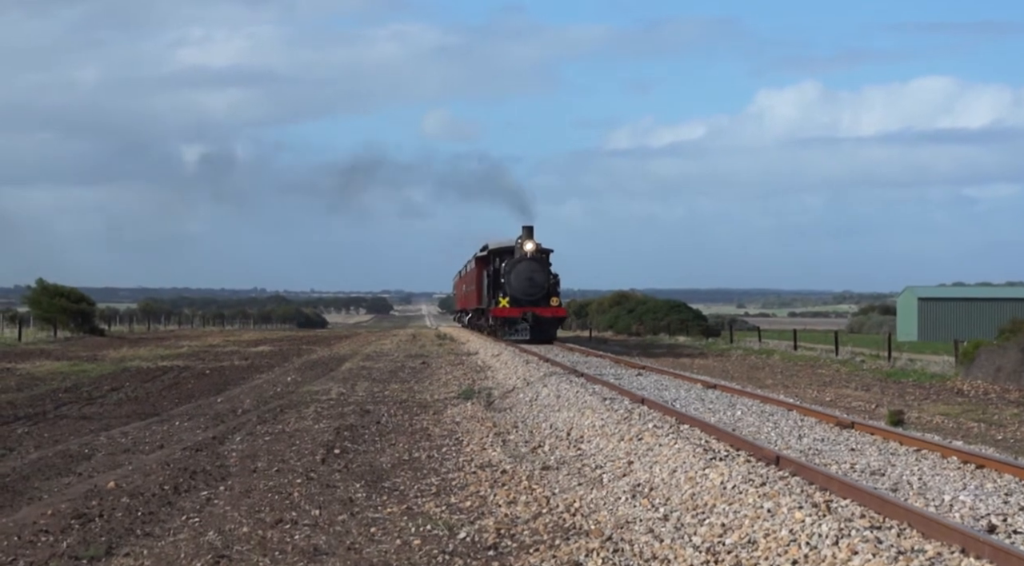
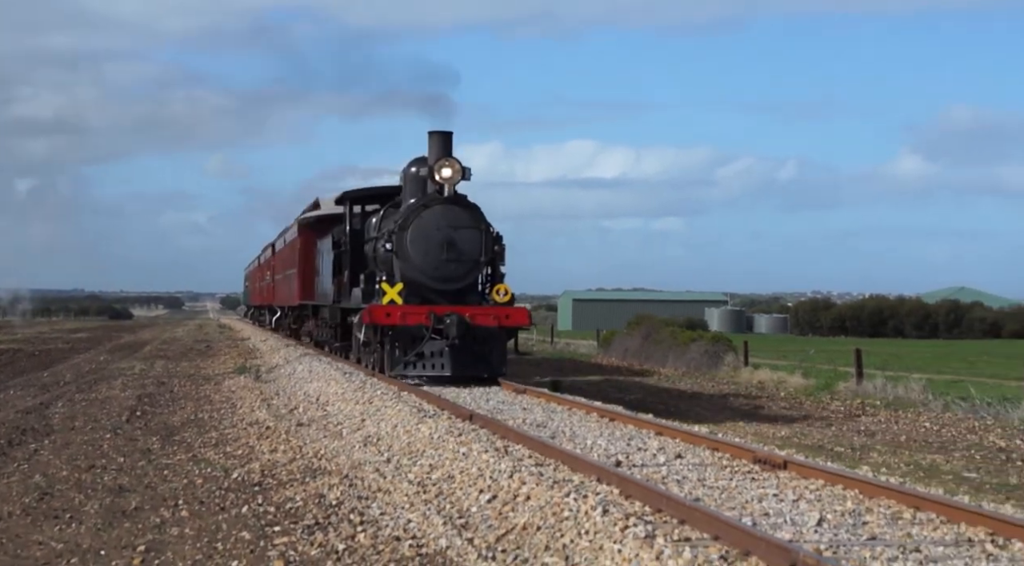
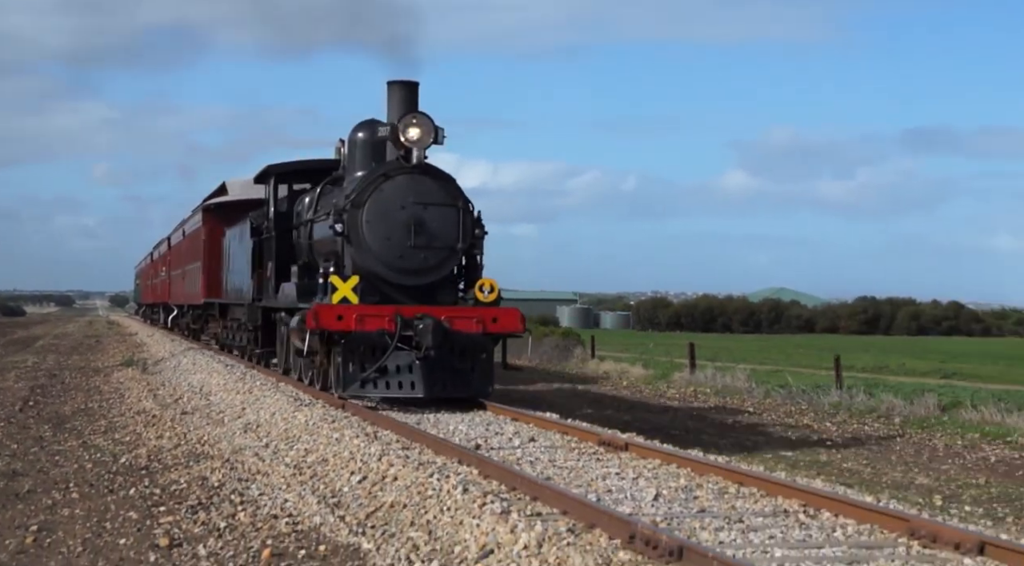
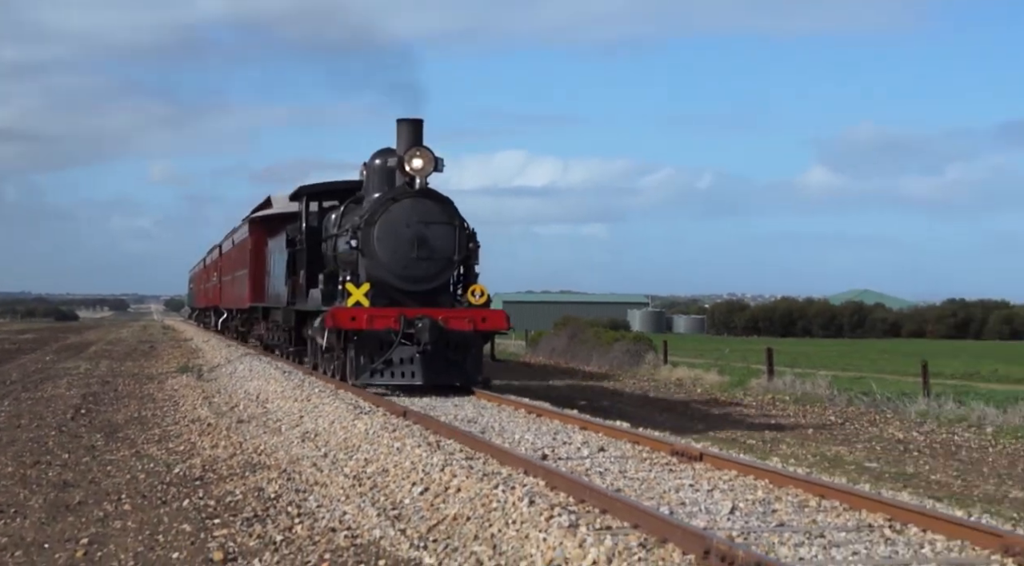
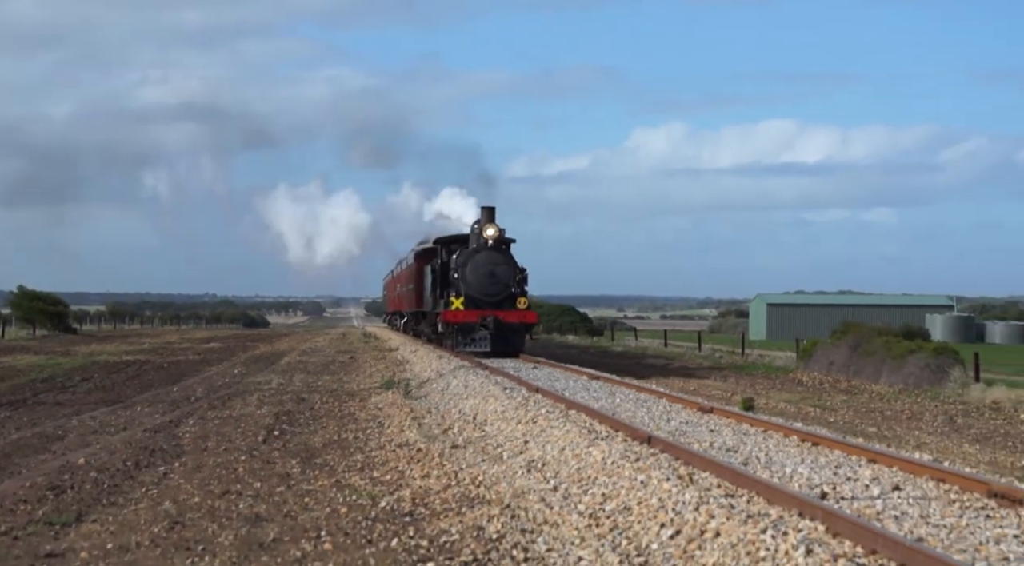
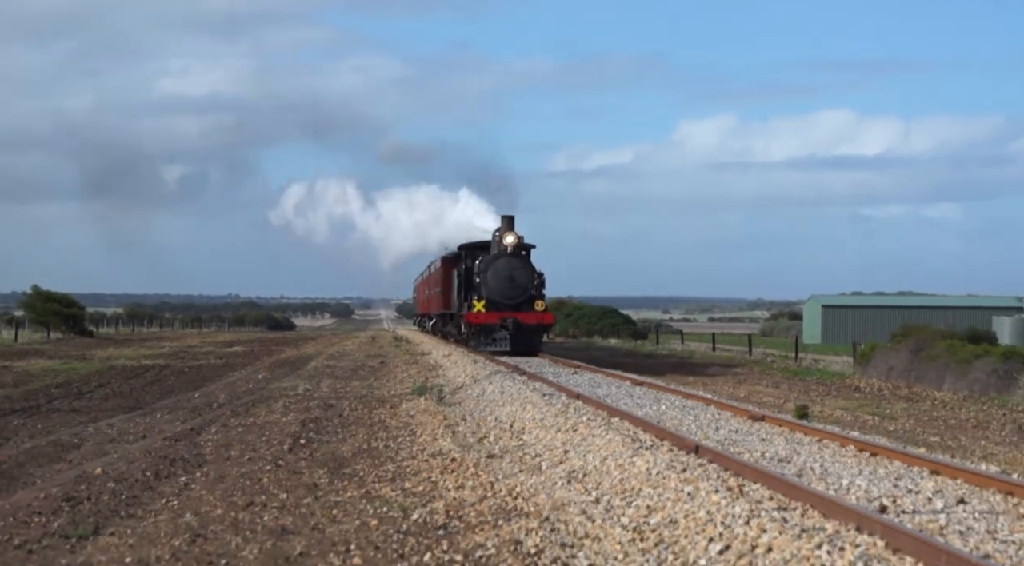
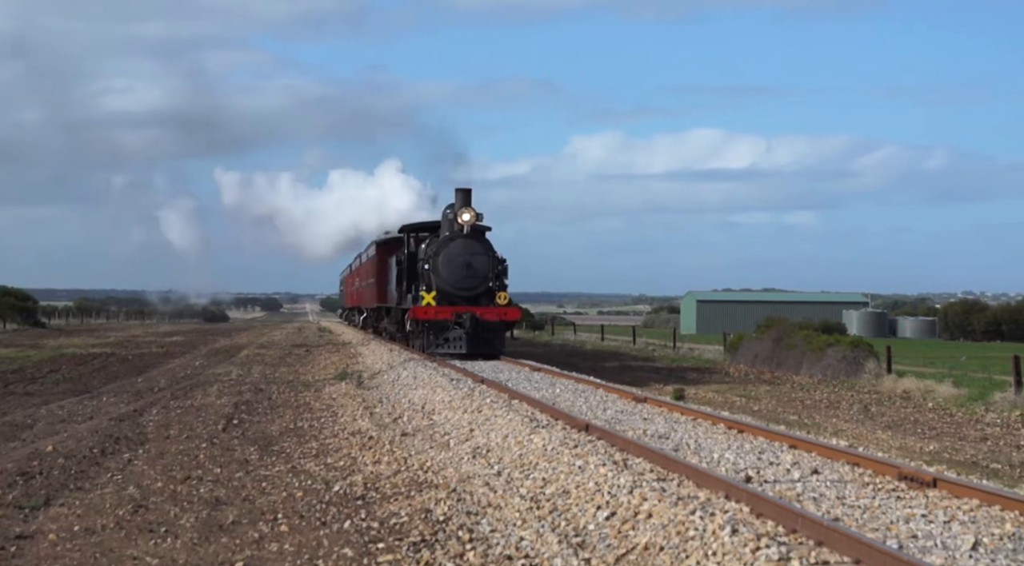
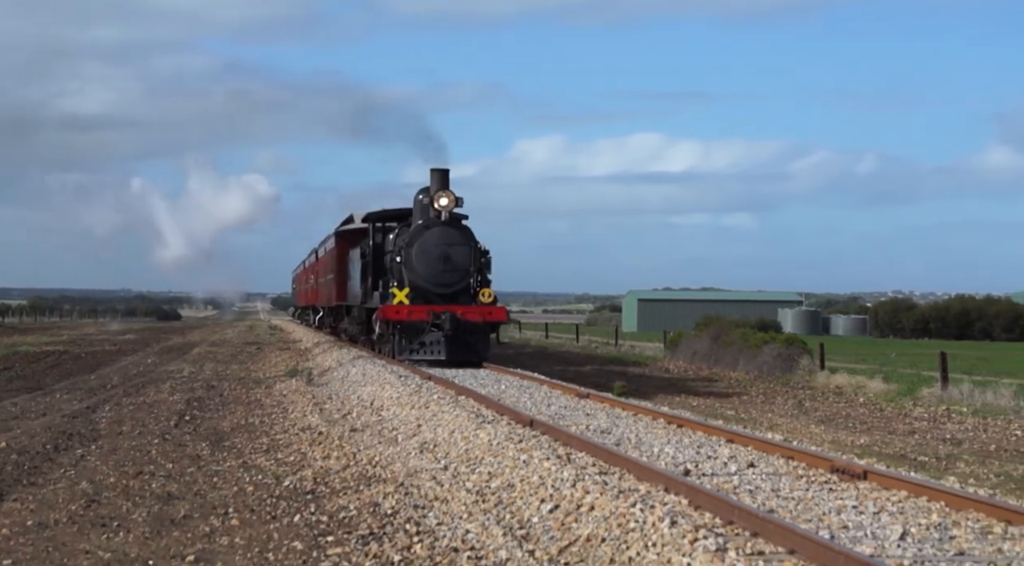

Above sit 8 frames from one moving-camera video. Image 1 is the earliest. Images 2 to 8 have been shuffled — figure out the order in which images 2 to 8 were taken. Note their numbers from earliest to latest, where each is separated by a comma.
6, 5, 7, 8, 2, 4, 3
